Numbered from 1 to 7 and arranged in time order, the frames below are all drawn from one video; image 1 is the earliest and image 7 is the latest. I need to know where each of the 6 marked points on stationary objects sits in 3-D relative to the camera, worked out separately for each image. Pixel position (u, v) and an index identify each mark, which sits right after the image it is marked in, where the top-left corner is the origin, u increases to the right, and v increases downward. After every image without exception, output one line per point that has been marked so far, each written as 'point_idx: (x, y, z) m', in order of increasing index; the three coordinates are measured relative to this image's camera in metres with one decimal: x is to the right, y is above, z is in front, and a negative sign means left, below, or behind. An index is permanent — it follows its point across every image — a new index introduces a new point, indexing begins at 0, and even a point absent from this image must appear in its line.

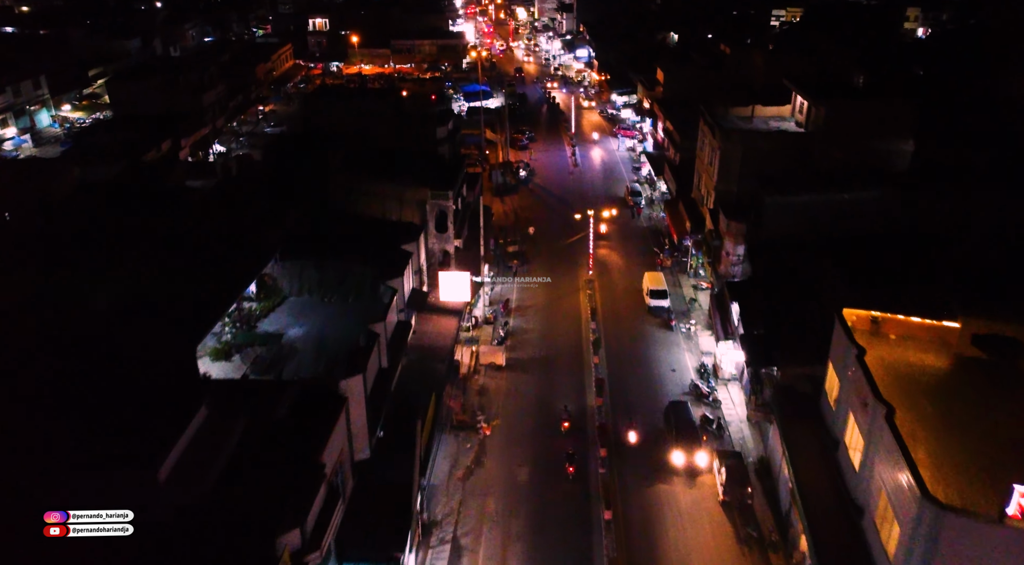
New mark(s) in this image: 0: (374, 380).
0: (-3.4, -2.4, +19.9) m
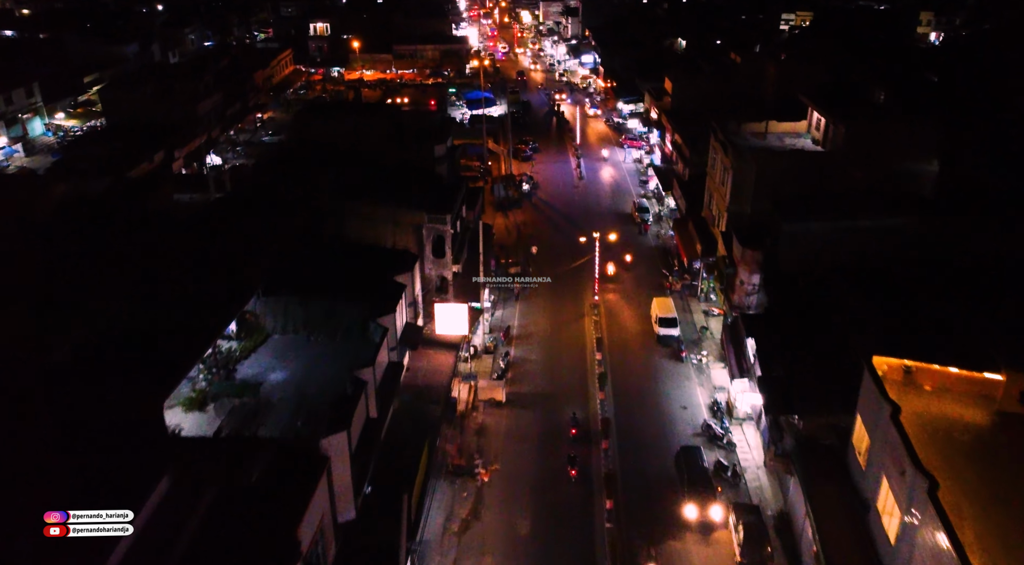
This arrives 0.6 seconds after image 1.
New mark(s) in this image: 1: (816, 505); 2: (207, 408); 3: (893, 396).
0: (-3.4, -3.4, +18.3) m
1: (+6.4, -4.7, +17.2) m
2: (-6.7, -2.7, +17.7) m
3: (+8.0, -2.4, +17.1) m
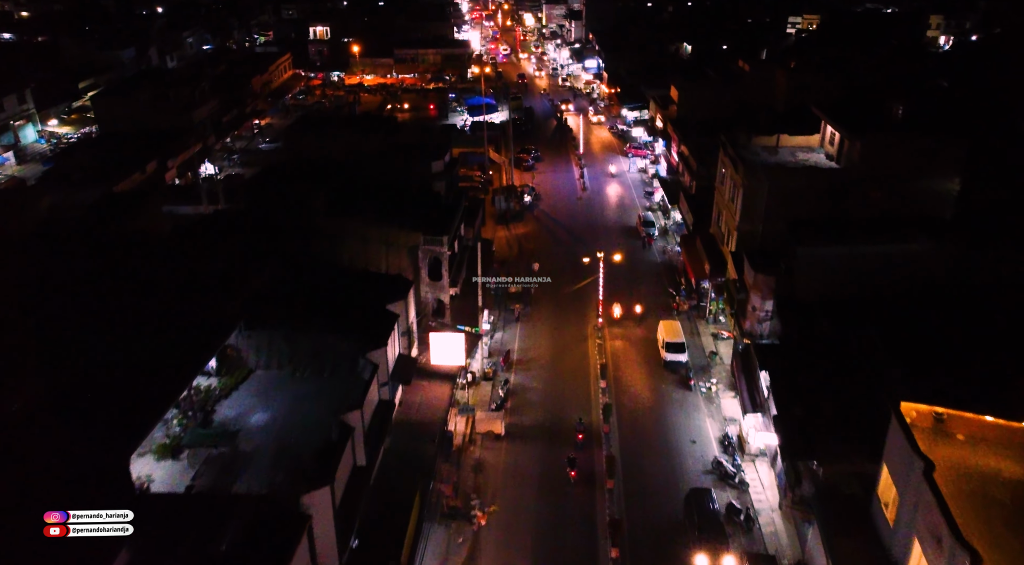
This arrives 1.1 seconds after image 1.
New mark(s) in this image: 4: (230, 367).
0: (-3.4, -4.2, +17.0) m
1: (+6.4, -5.5, +15.9) m
2: (-6.7, -3.5, +16.4) m
3: (+8.0, -3.2, +15.8) m
4: (-6.6, -2.0, +19.1) m
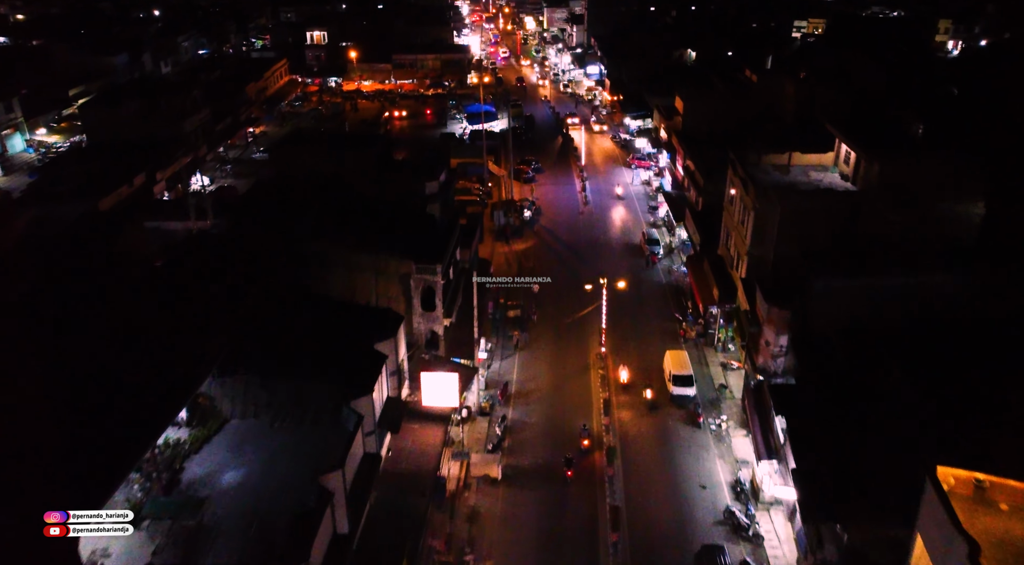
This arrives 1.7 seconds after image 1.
0: (-3.5, -5.1, +15.5) m
1: (+6.3, -6.4, +14.3) m
2: (-6.8, -4.4, +14.9) m
3: (+7.9, -4.1, +14.2) m
4: (-6.7, -2.9, +17.6) m
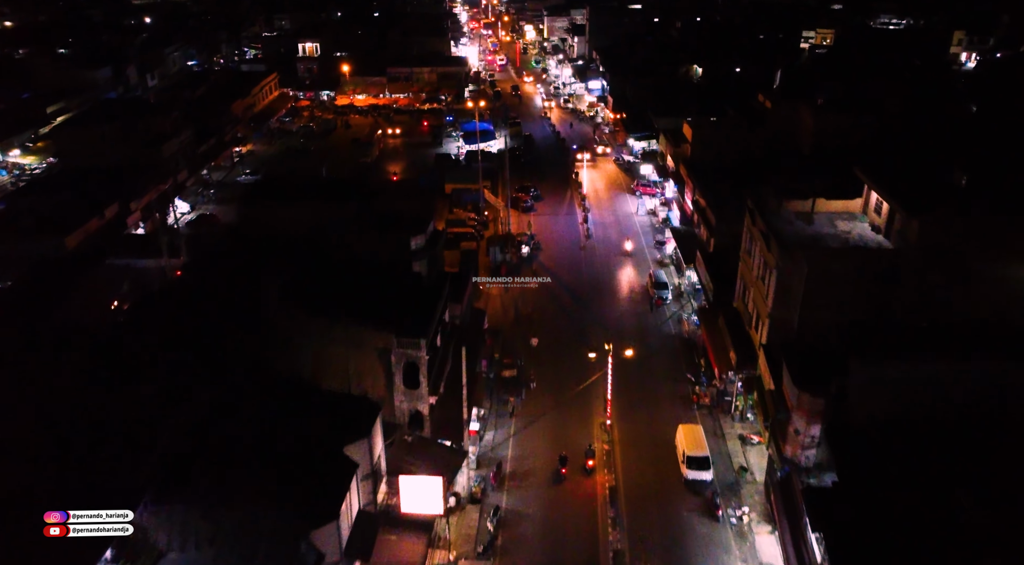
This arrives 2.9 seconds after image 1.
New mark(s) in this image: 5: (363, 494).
0: (-3.7, -7.1, +12.6) m
1: (+6.1, -8.5, +11.5) m
2: (-7.0, -6.4, +12.1) m
3: (+7.7, -6.1, +11.4) m
4: (-6.9, -4.9, +14.7) m
5: (-3.3, -4.7, +18.2) m
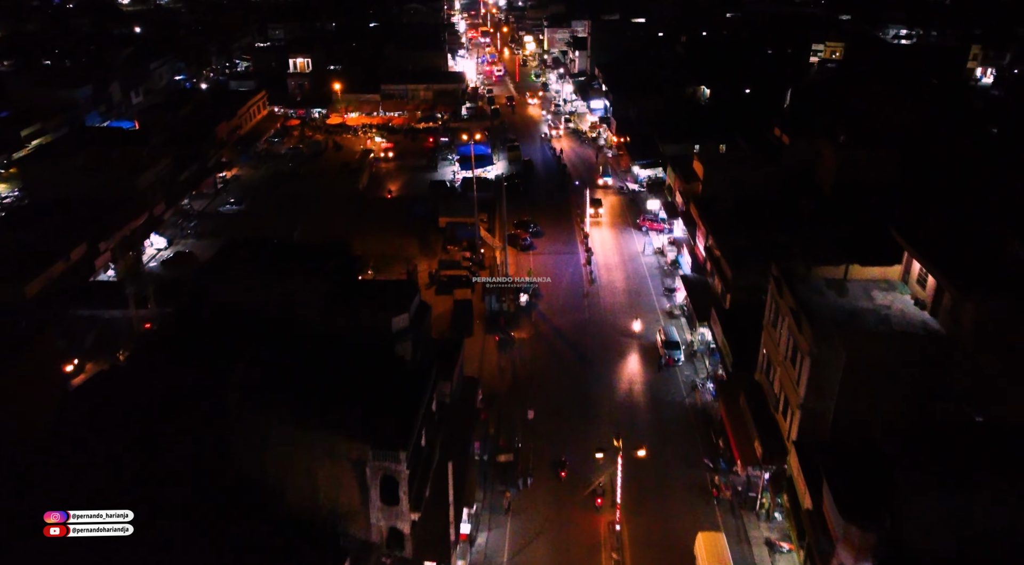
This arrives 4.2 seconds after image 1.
0: (-3.8, -9.4, +9.5) m
1: (+6.0, -10.8, +8.4) m
2: (-7.1, -8.7, +9.0) m
3: (+7.6, -8.4, +8.3) m
4: (-7.0, -7.2, +11.6) m
5: (-3.4, -7.0, +15.1) m
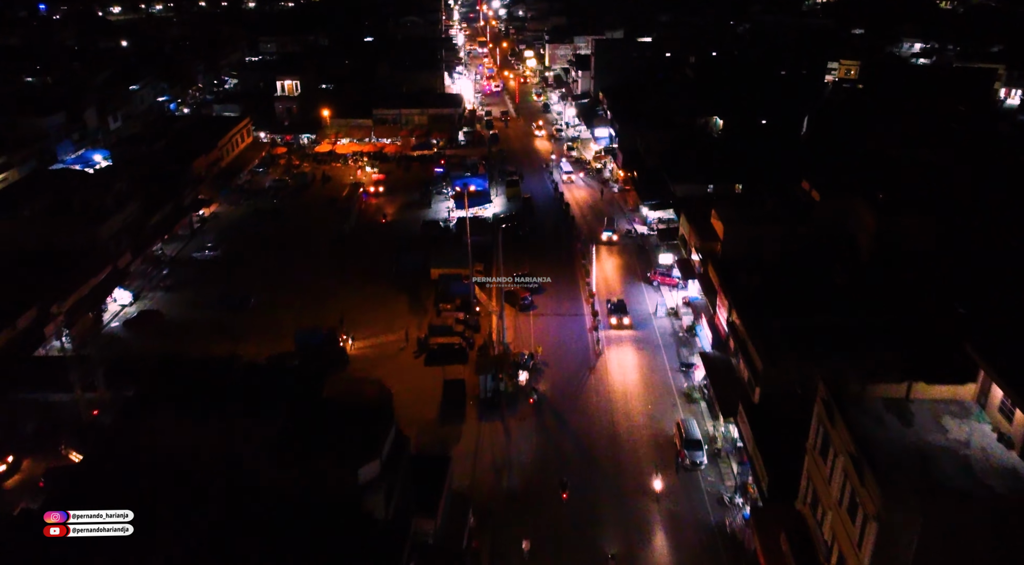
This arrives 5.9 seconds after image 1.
0: (-3.9, -12.5, +5.4) m
1: (+5.9, -13.9, +4.2) m
2: (-7.2, -11.8, +4.8) m
3: (+7.5, -11.5, +4.1) m
4: (-7.1, -10.3, +7.5) m
5: (-3.6, -10.1, +11.0) m
